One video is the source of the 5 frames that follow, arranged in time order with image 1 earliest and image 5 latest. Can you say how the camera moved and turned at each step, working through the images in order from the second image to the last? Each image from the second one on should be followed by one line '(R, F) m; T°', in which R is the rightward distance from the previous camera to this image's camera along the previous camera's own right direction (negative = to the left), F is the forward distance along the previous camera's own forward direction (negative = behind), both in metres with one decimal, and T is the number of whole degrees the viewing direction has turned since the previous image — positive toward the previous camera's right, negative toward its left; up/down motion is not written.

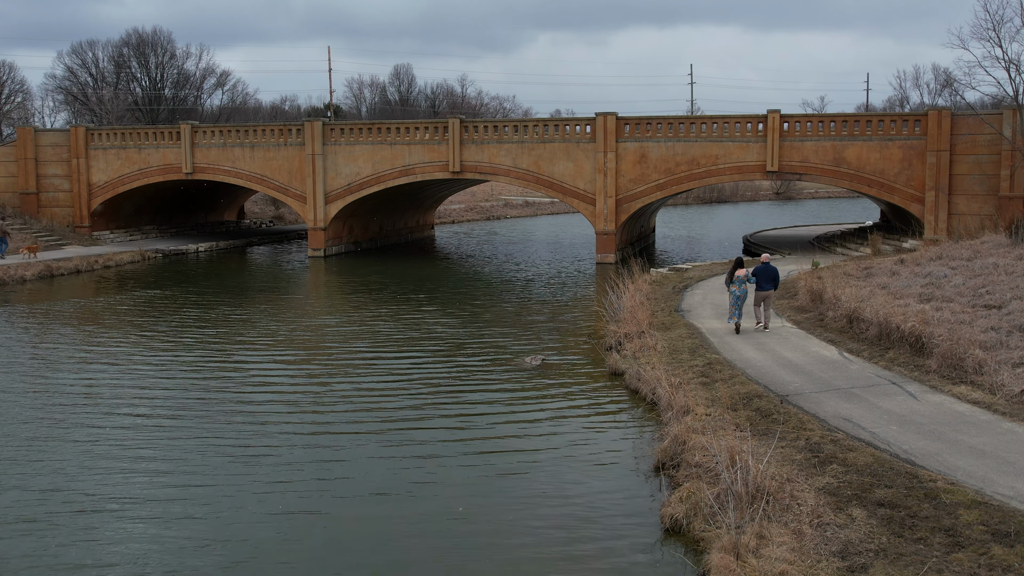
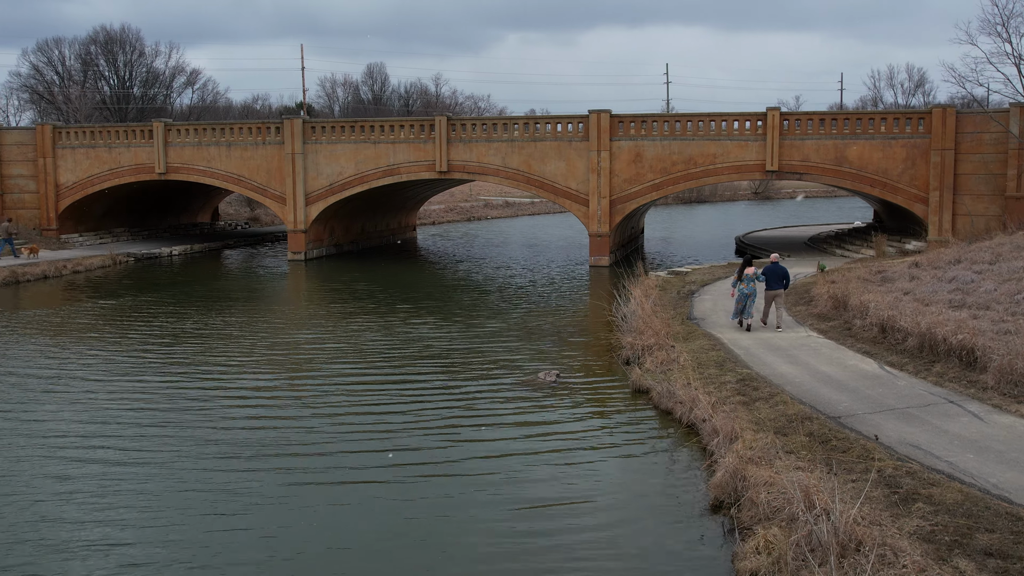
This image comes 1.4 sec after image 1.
(-0.7, +1.2) m; +2°
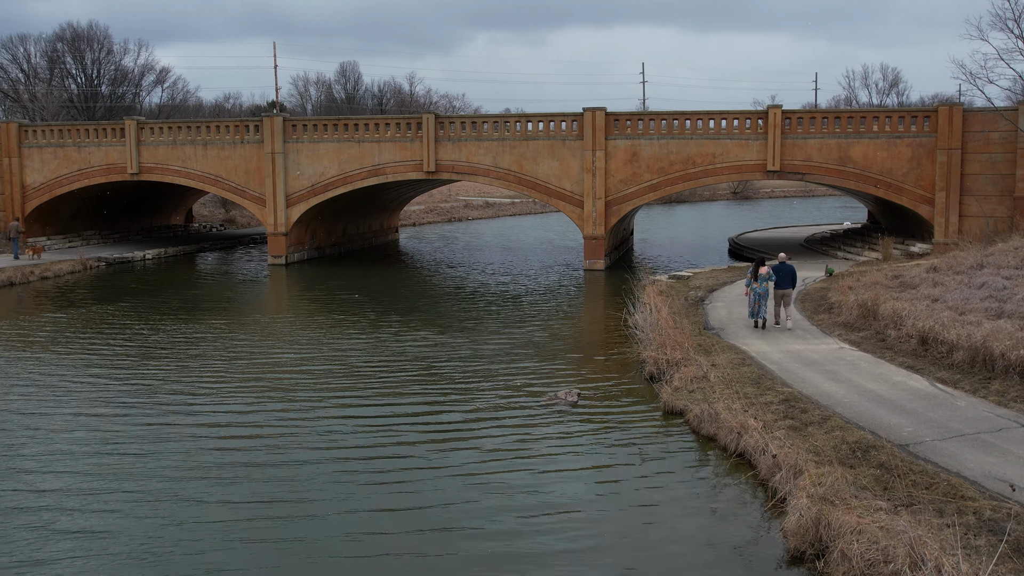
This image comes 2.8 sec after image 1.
(-0.7, +1.2) m; +2°
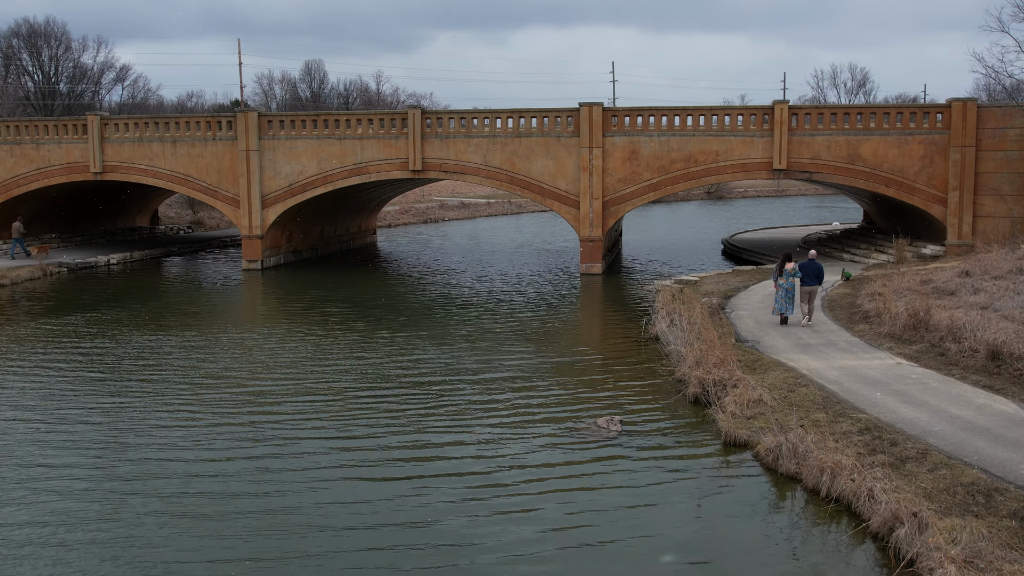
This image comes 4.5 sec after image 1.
(-0.9, +1.7) m; +2°
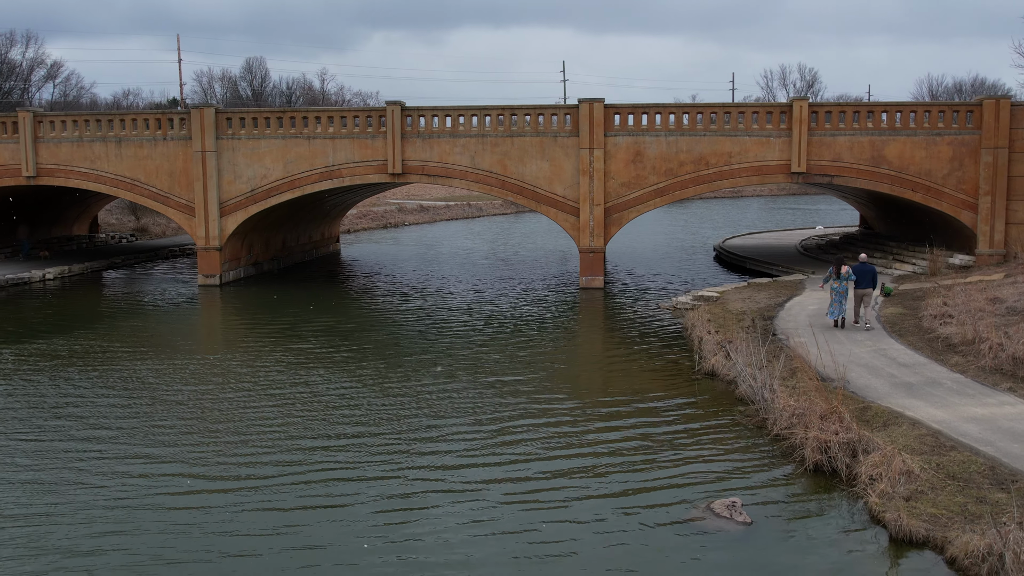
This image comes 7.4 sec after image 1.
(-1.5, +2.8) m; +4°
